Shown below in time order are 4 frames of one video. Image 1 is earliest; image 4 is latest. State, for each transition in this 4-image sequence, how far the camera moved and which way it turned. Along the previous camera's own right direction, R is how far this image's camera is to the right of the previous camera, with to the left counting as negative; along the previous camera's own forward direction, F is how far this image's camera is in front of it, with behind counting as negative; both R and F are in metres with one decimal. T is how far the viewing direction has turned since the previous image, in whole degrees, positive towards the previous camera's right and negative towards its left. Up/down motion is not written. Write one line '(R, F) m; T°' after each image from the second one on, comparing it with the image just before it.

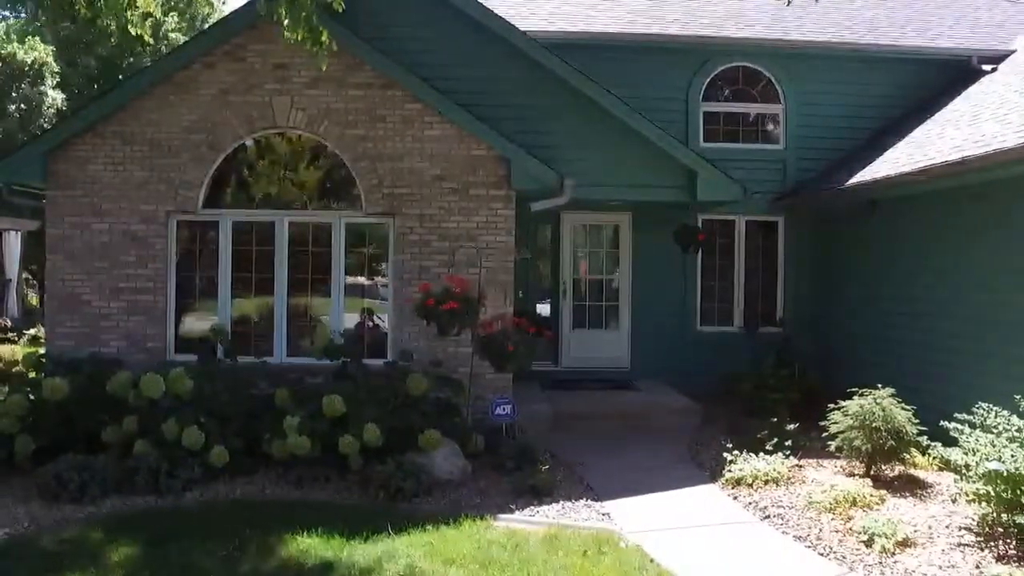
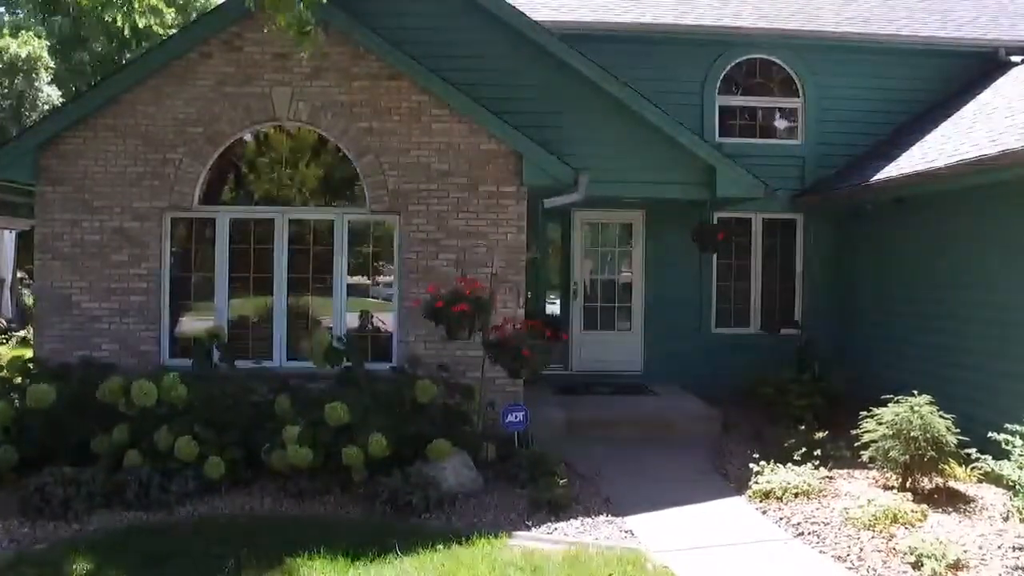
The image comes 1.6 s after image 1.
(-0.2, +0.4) m; 0°
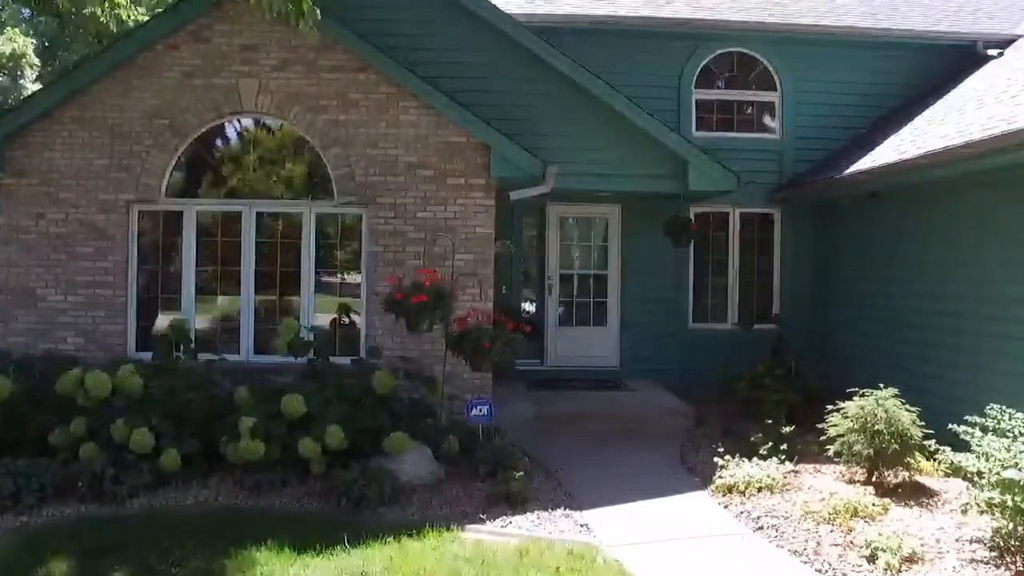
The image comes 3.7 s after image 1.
(+0.5, +0.1) m; 0°
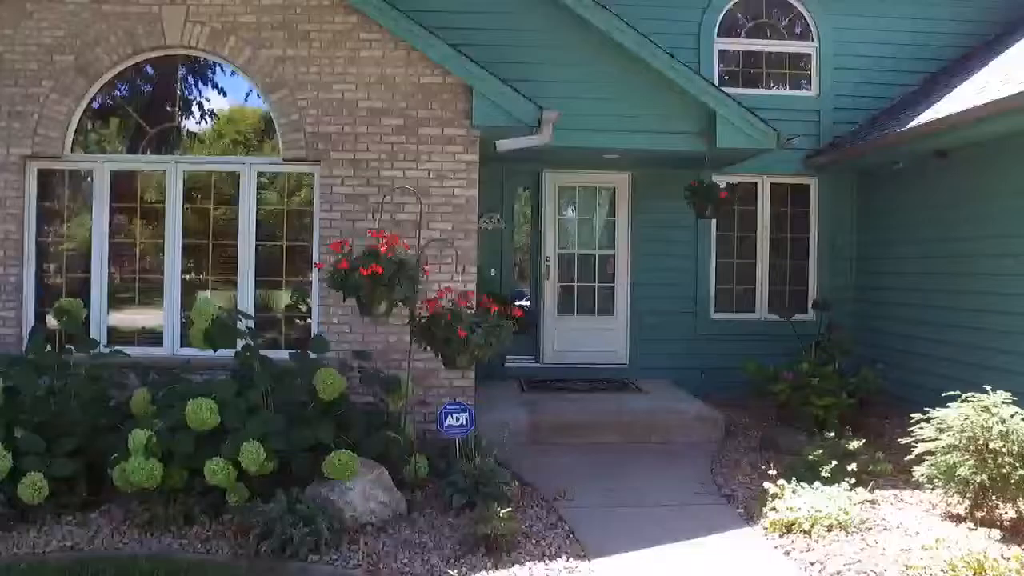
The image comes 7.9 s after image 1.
(+0.1, +1.7) m; 0°
